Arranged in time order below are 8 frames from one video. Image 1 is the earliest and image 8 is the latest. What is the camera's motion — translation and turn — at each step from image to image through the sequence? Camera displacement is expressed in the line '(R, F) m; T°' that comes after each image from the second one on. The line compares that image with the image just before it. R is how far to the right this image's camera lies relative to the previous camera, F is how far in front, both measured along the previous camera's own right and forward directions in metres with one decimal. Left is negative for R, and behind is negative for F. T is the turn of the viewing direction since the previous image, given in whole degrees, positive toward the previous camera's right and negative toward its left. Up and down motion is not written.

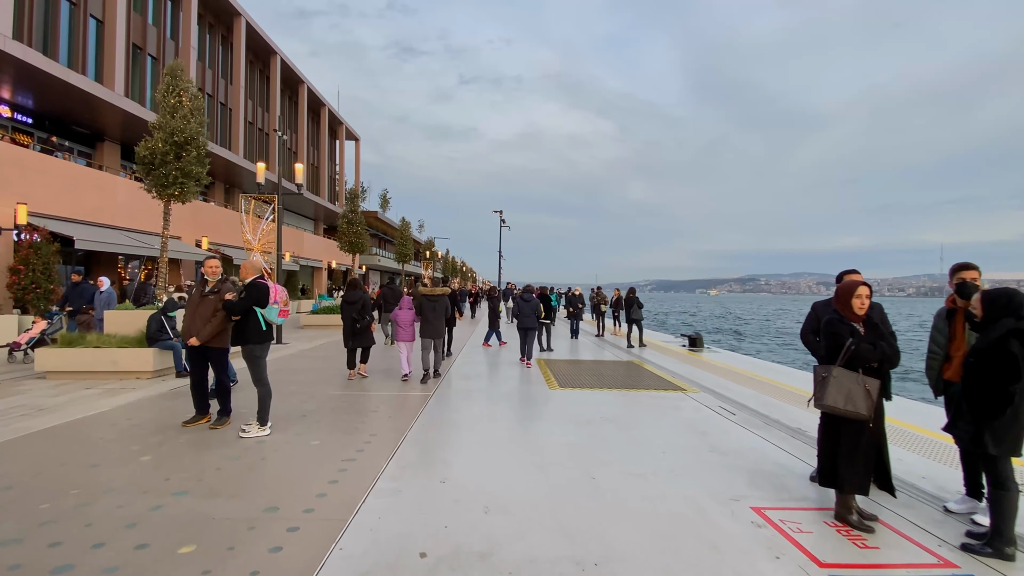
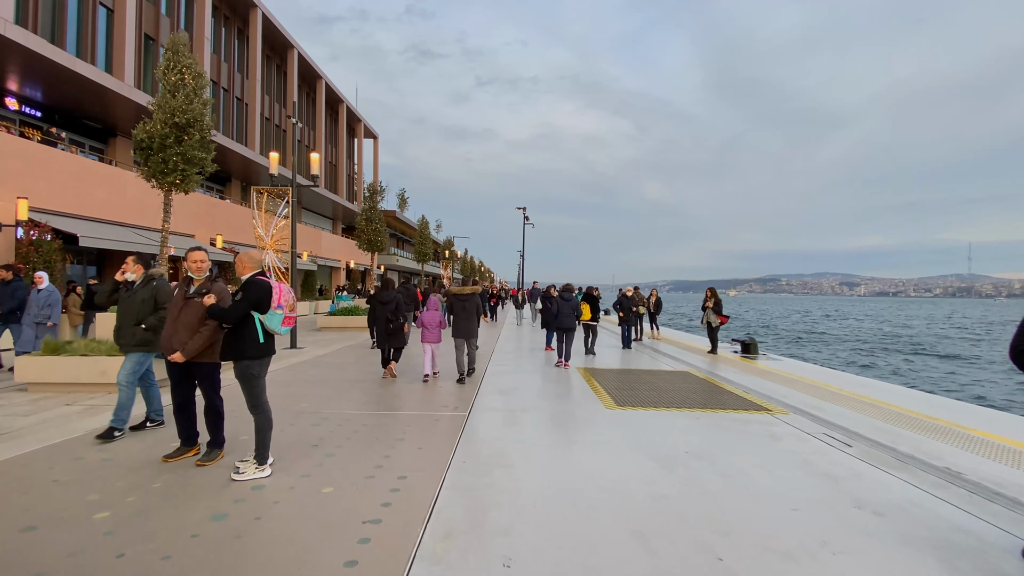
(-0.4, +1.3) m; -2°
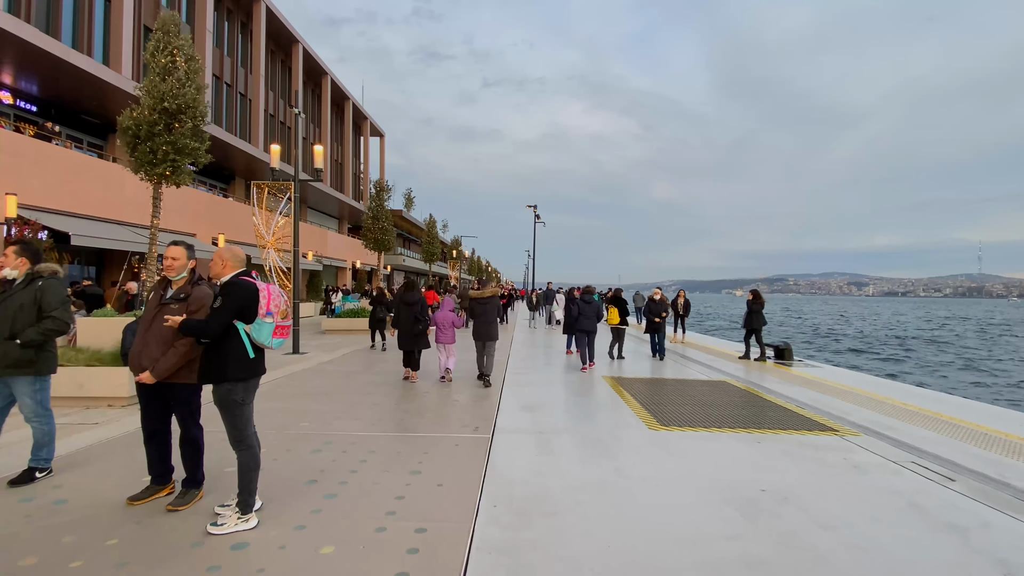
(-0.3, +0.9) m; -1°
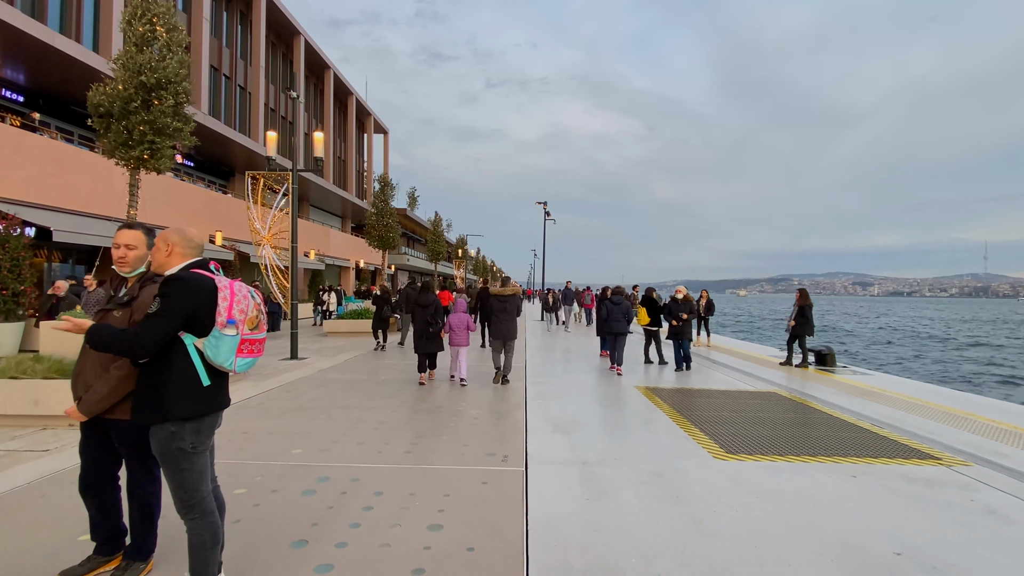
(-0.3, +1.0) m; 0°
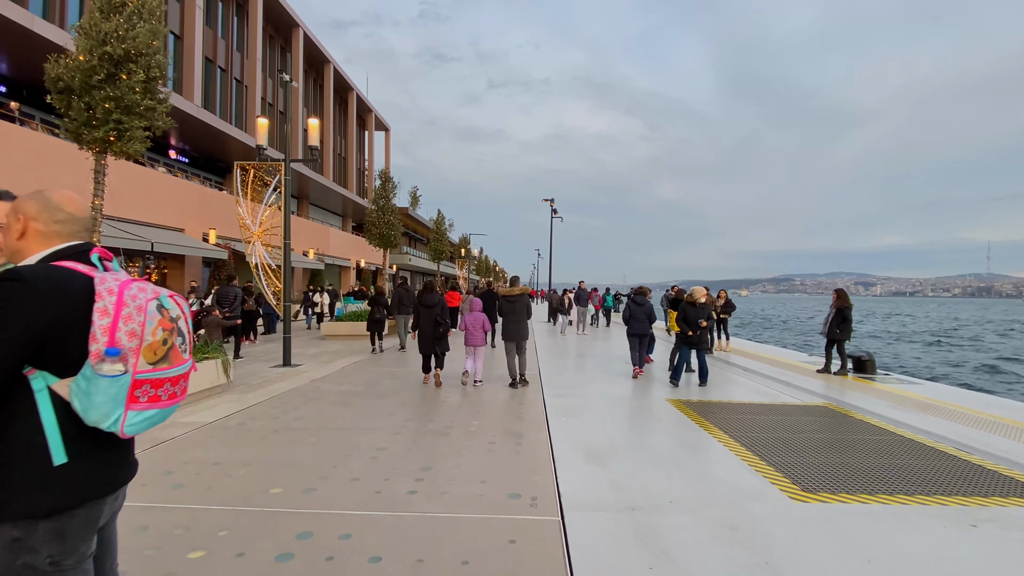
(-0.2, +0.9) m; 0°
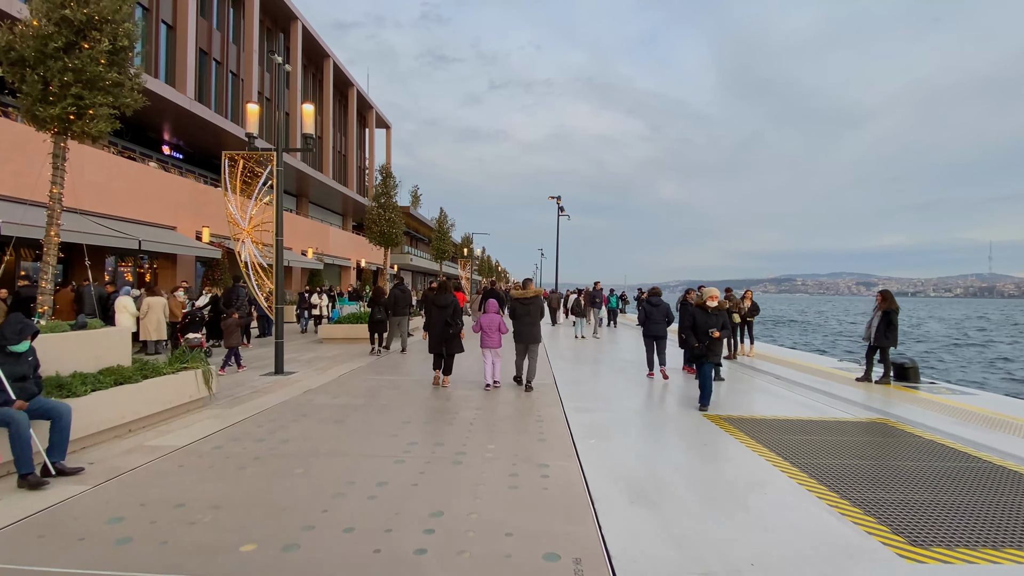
(-0.2, +0.8) m; 0°
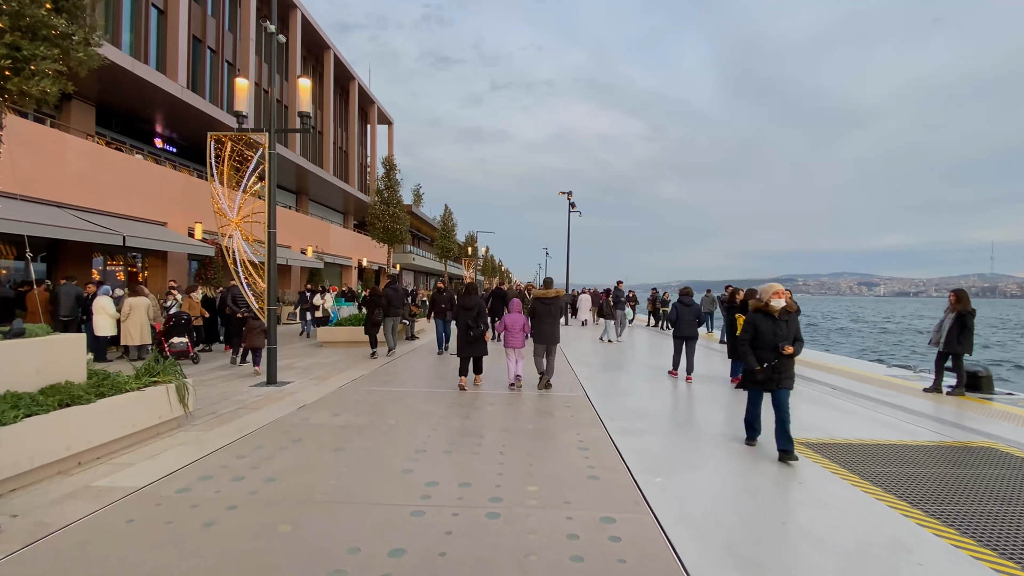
(-0.4, +1.1) m; 0°
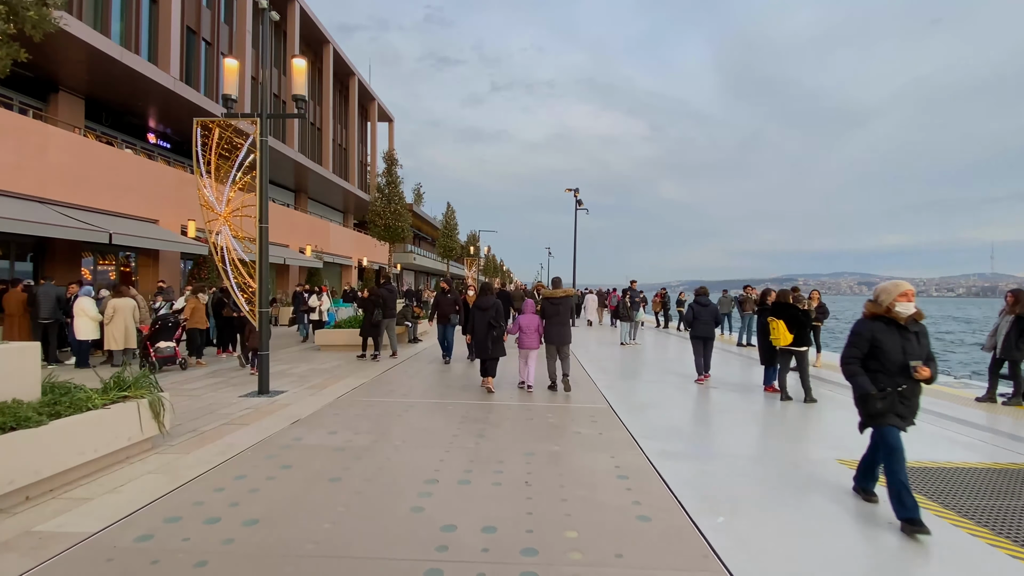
(-0.2, +0.7) m; 0°
